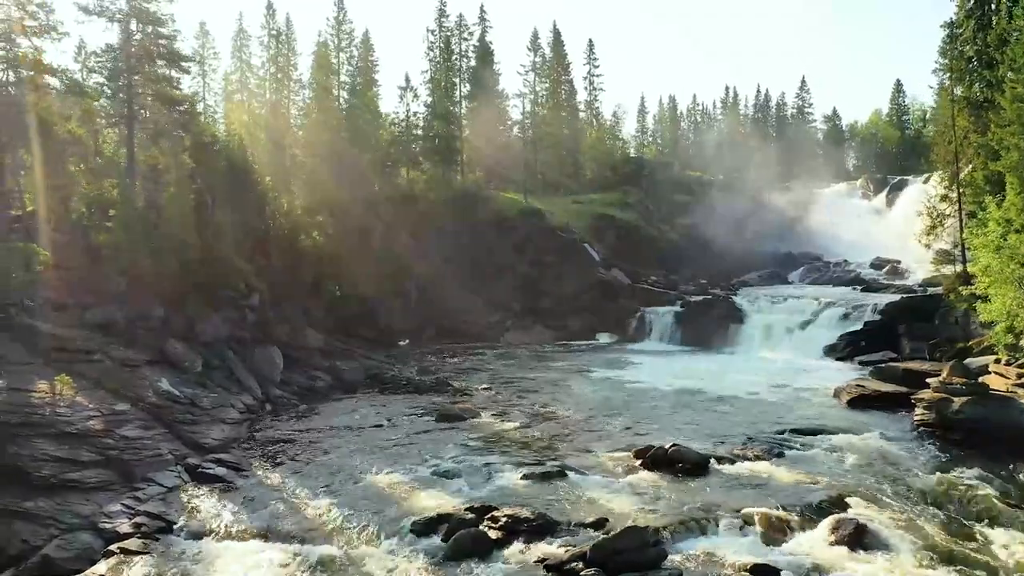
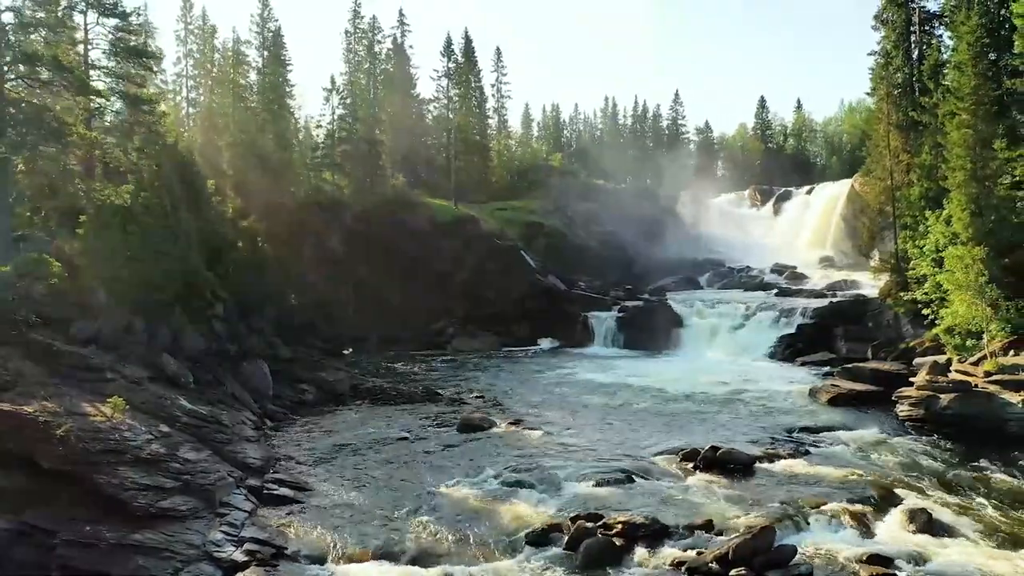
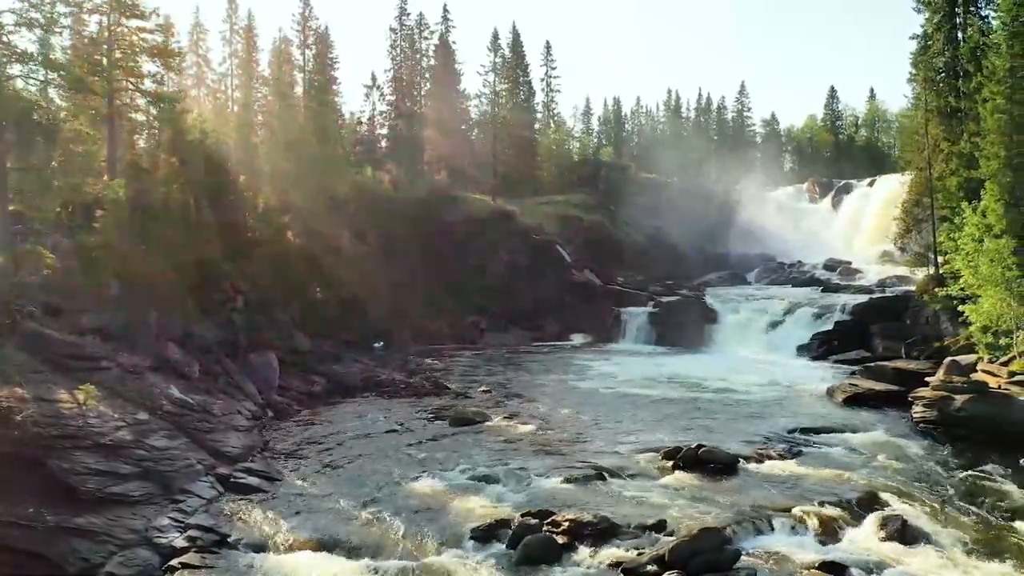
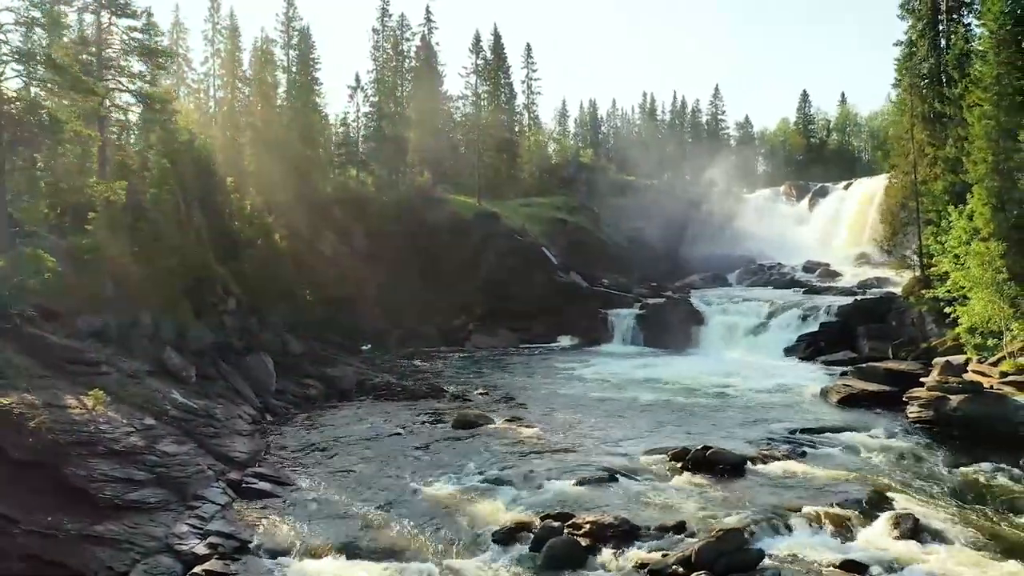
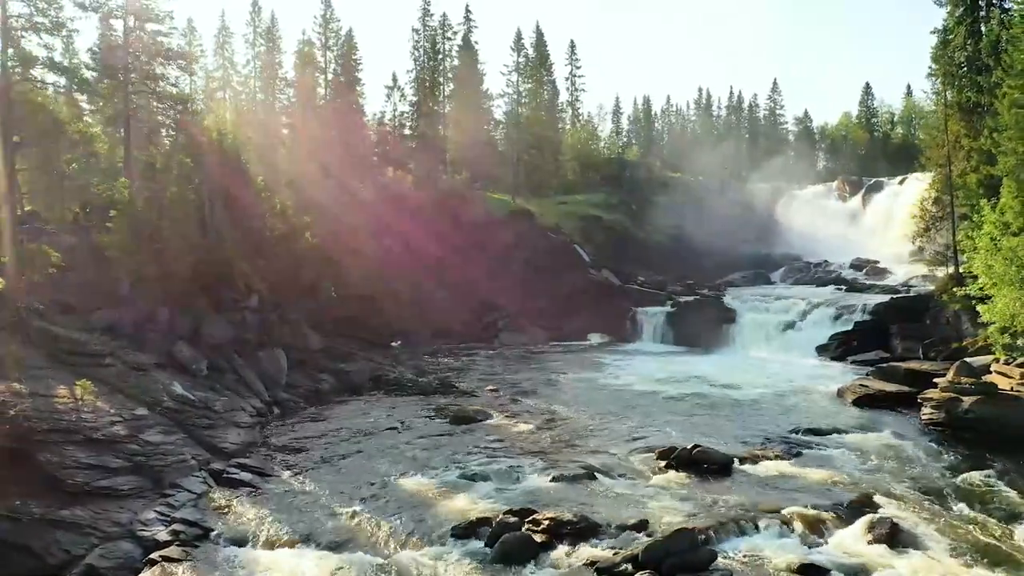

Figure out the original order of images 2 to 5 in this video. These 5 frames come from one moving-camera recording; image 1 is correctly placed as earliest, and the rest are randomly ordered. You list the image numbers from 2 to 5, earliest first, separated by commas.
5, 3, 4, 2
